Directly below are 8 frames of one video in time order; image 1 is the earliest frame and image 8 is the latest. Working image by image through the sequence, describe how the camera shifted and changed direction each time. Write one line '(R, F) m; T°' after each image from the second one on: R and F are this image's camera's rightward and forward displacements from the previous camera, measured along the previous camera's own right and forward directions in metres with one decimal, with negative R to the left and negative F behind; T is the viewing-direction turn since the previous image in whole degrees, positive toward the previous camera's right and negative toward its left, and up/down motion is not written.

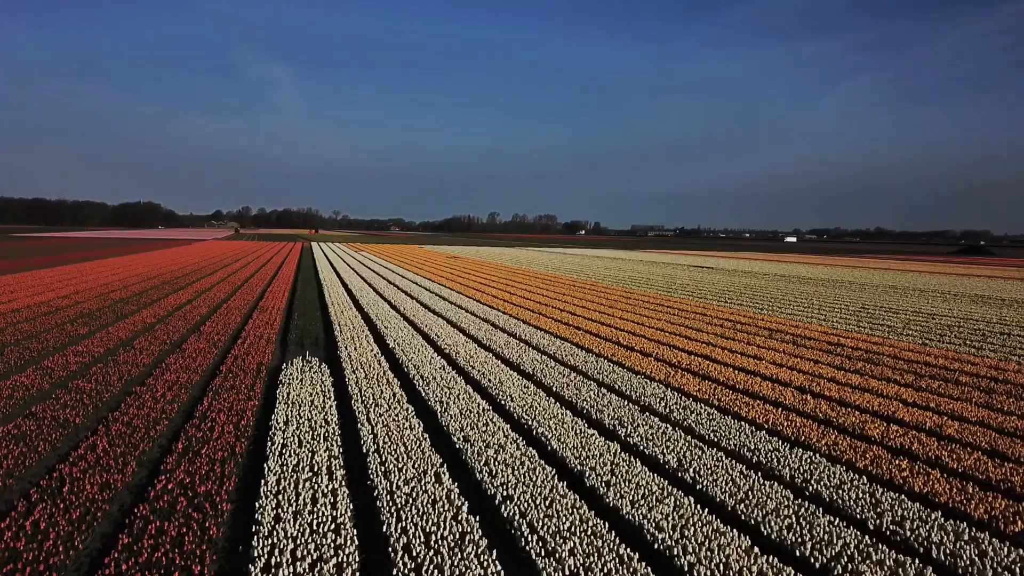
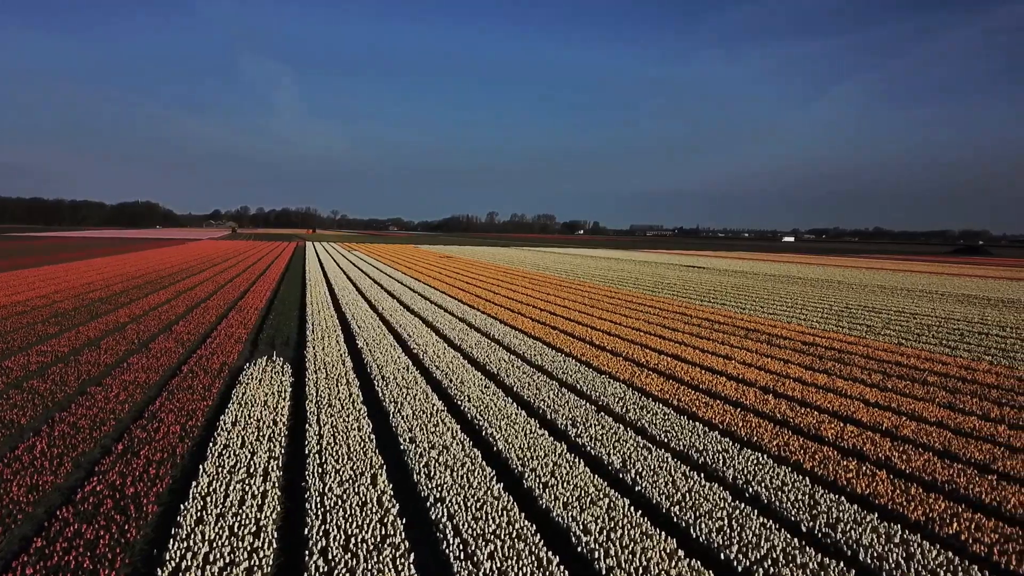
(+0.3, +0.1) m; 0°
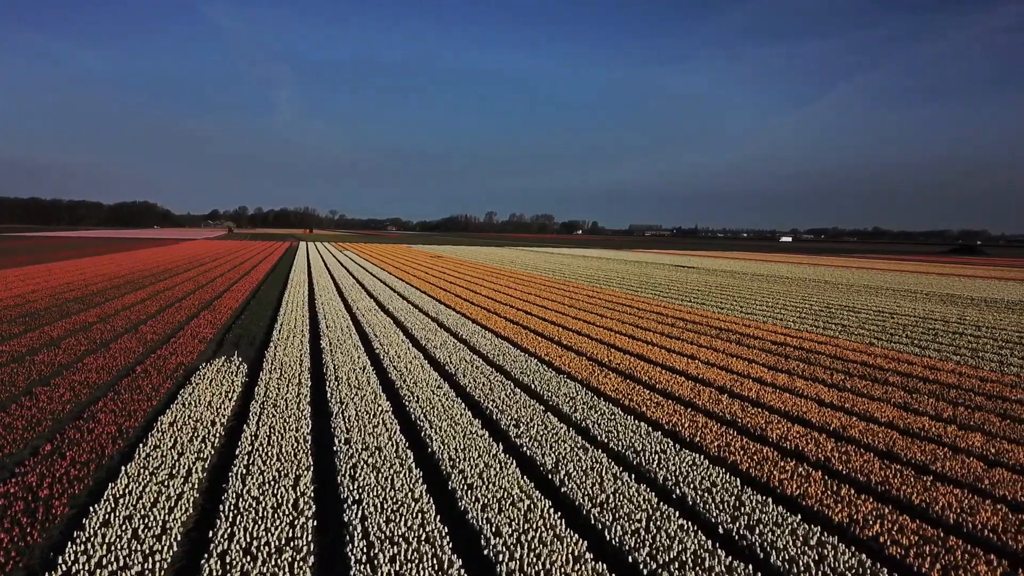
(+0.4, +0.1) m; 0°
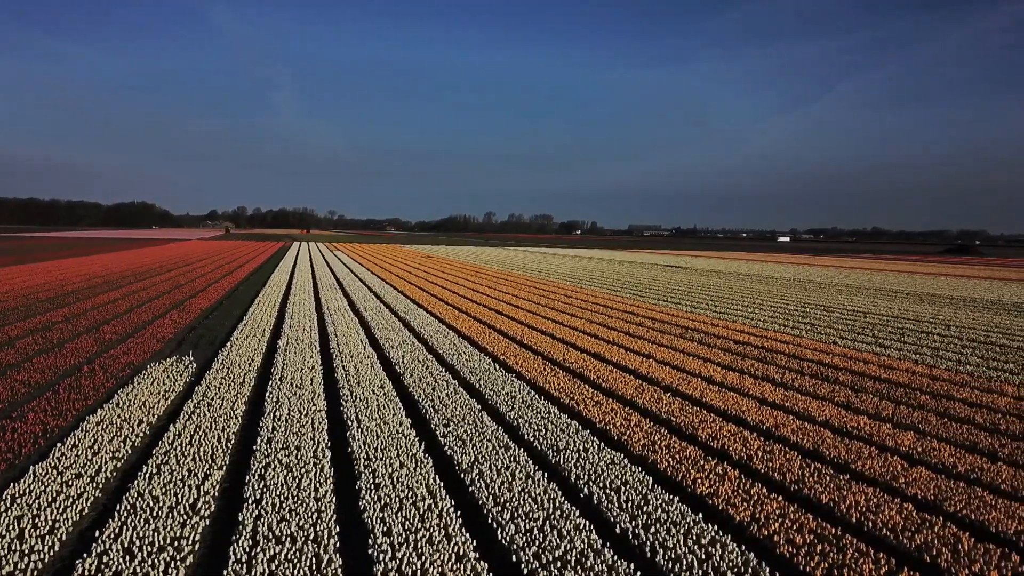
(+0.5, 0.0) m; 0°
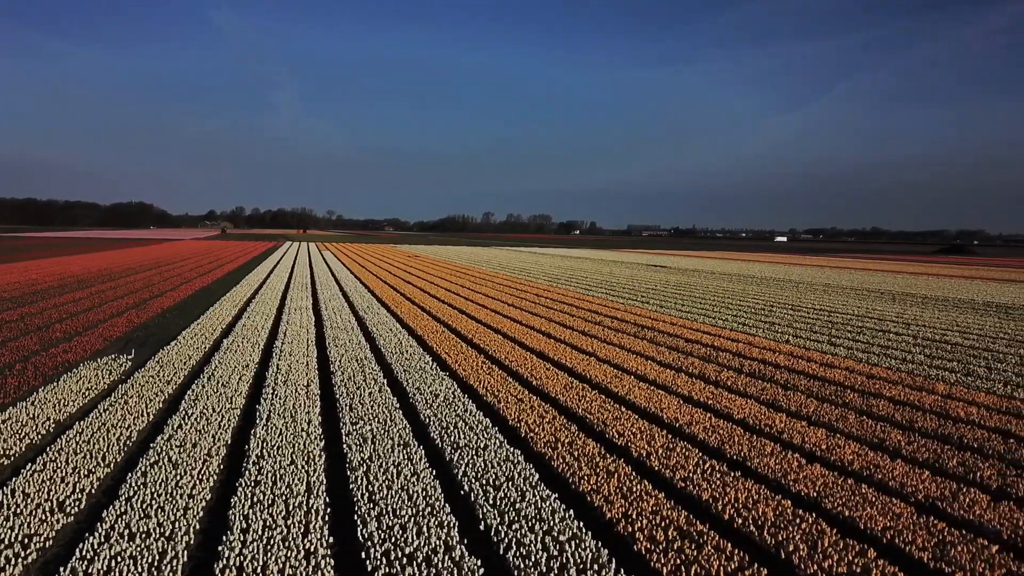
(+0.6, 0.0) m; 0°
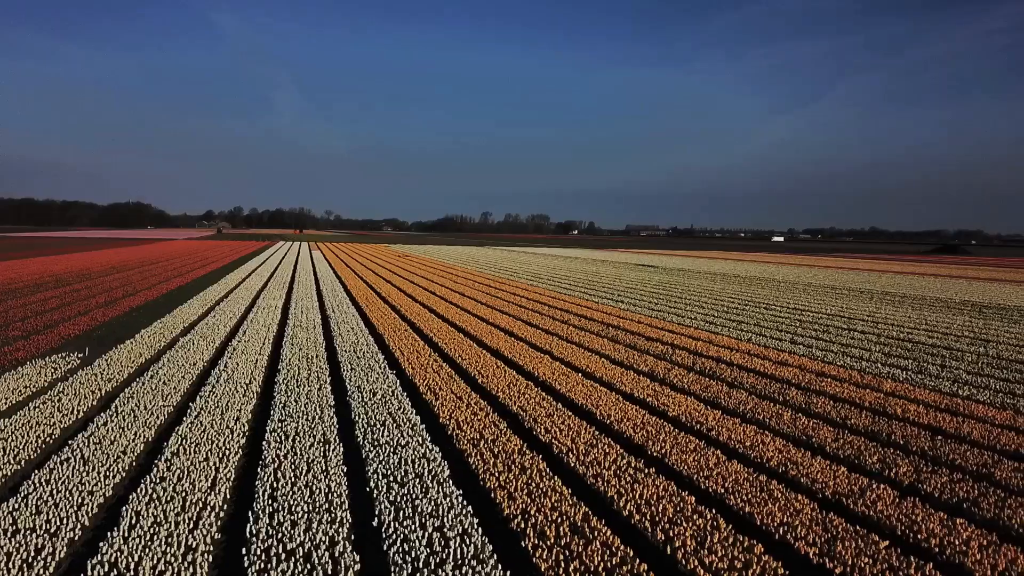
(+0.5, 0.0) m; 0°
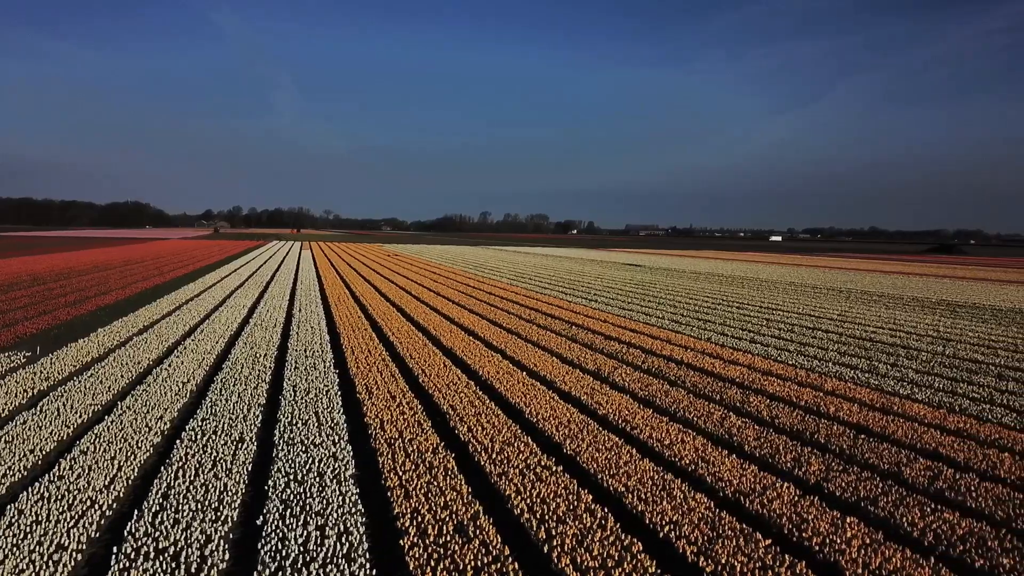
(+0.5, 0.0) m; 0°
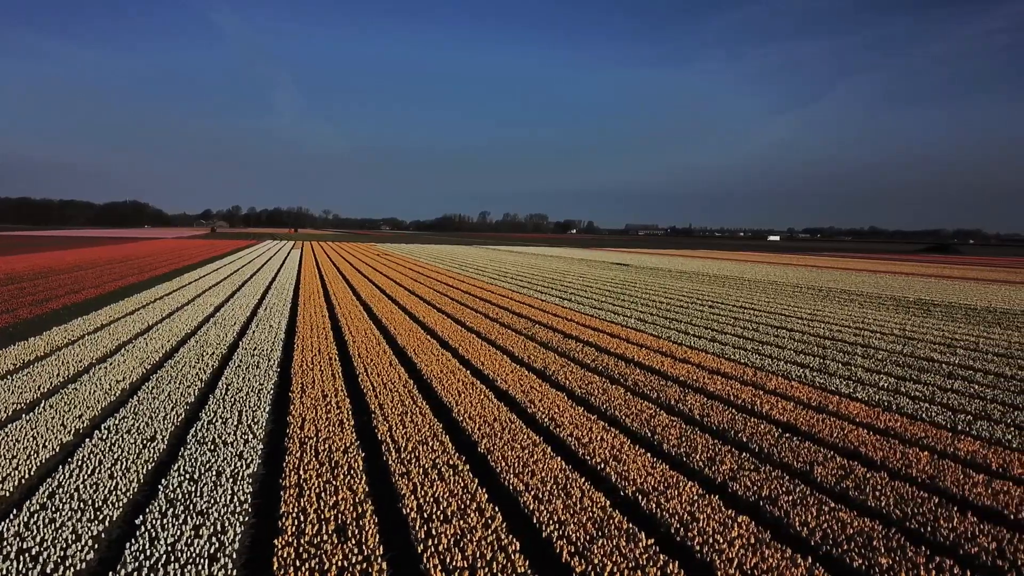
(+0.5, +0.1) m; 0°
